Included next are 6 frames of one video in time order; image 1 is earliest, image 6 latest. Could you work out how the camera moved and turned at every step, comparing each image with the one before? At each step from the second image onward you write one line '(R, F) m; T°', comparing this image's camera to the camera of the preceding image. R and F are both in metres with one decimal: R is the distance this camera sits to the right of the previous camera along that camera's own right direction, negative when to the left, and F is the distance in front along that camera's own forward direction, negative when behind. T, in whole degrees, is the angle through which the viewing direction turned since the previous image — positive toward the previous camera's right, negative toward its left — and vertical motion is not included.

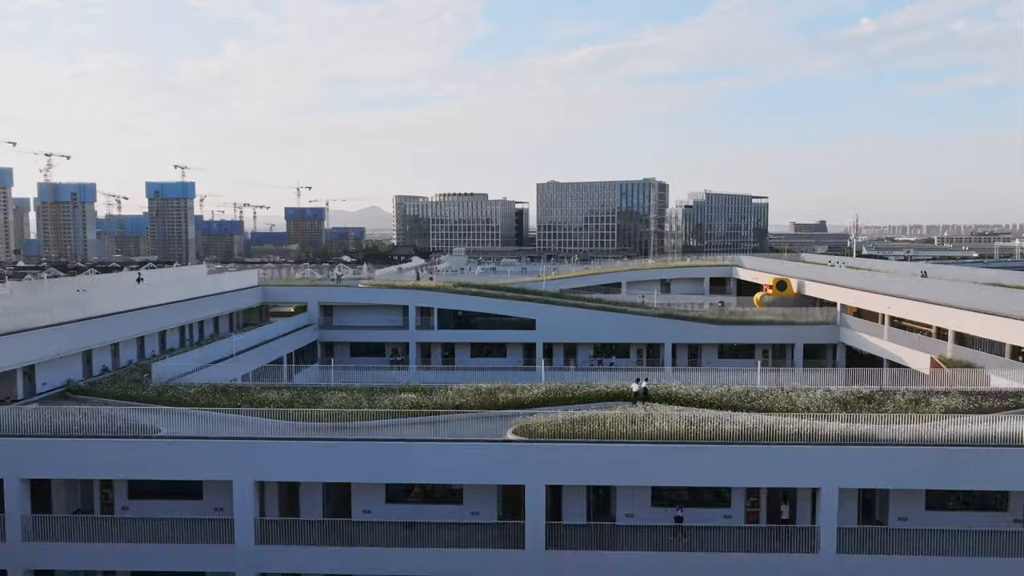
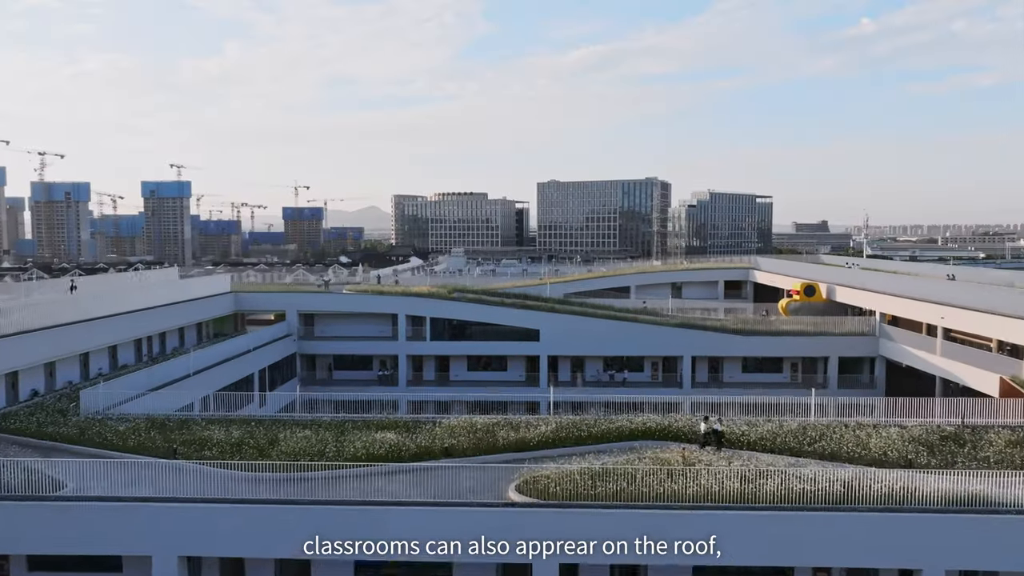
(-0.1, +3.4) m; 0°
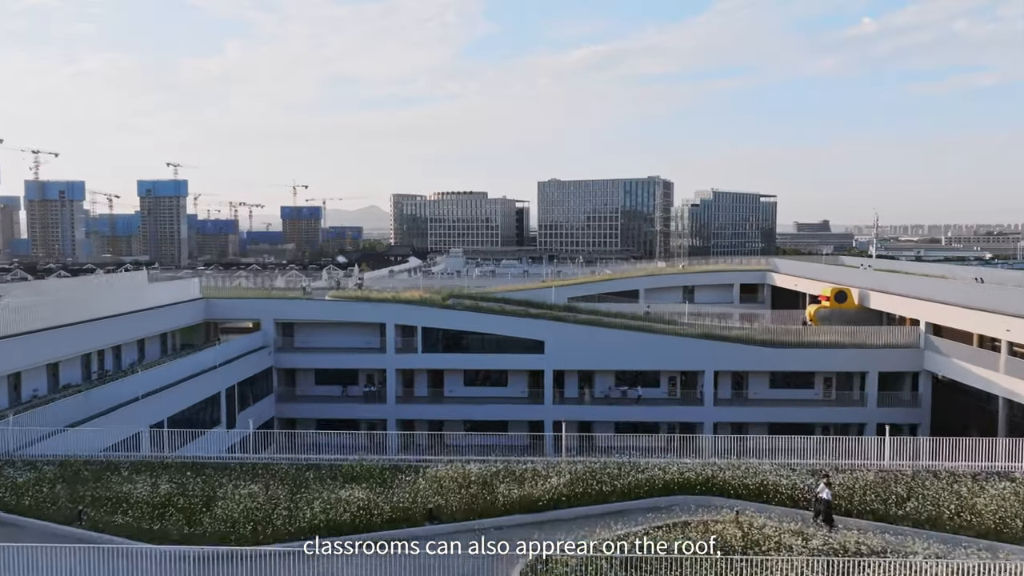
(-0.1, +3.1) m; 0°
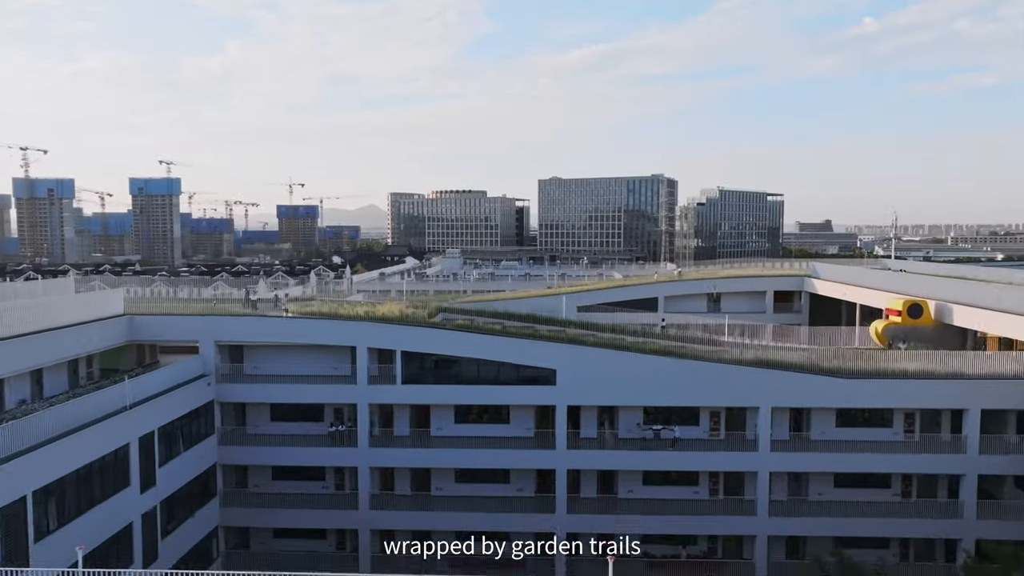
(-0.2, +5.5) m; 0°
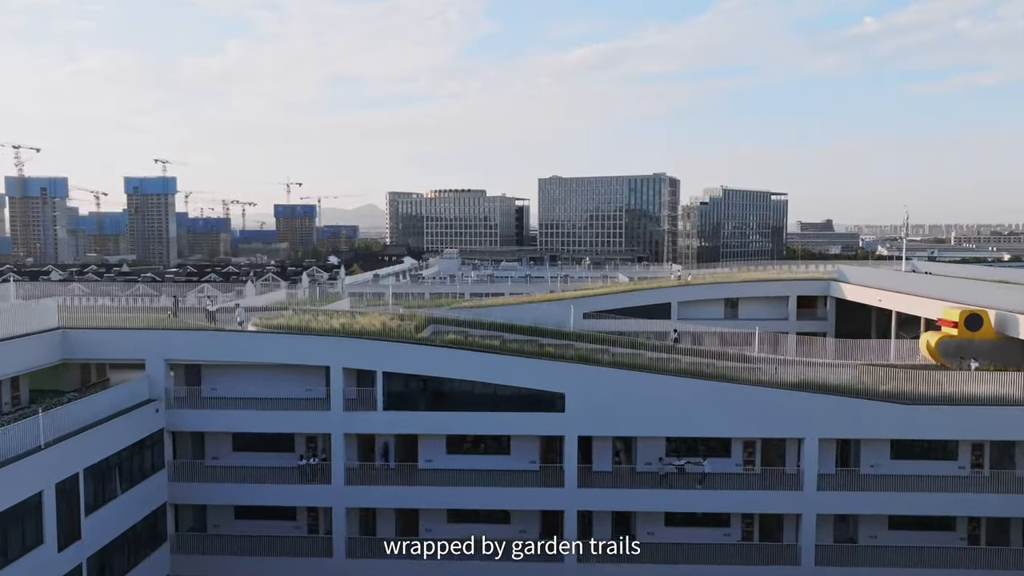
(0.0, +3.2) m; 0°
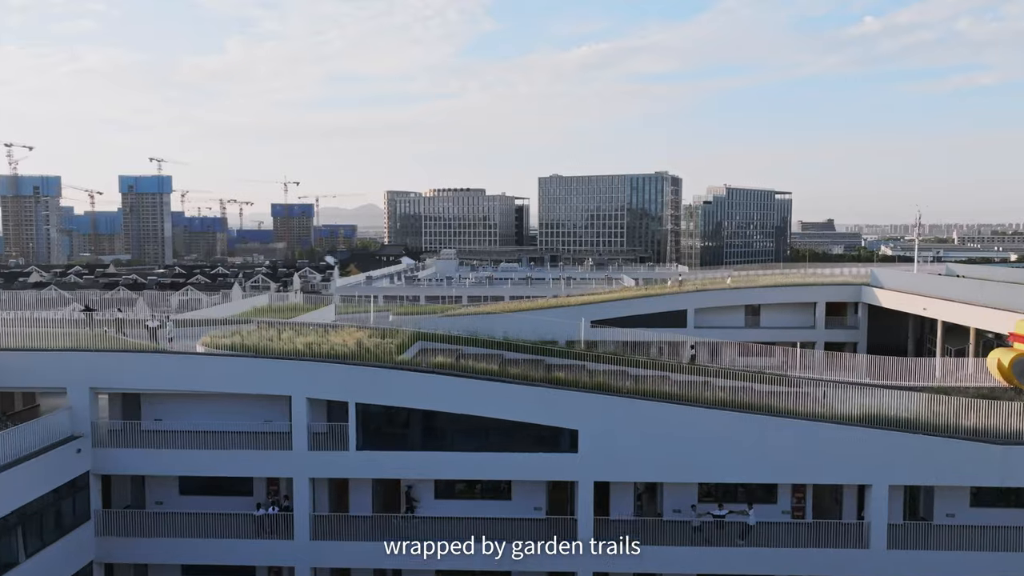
(-0.1, +3.3) m; 0°
